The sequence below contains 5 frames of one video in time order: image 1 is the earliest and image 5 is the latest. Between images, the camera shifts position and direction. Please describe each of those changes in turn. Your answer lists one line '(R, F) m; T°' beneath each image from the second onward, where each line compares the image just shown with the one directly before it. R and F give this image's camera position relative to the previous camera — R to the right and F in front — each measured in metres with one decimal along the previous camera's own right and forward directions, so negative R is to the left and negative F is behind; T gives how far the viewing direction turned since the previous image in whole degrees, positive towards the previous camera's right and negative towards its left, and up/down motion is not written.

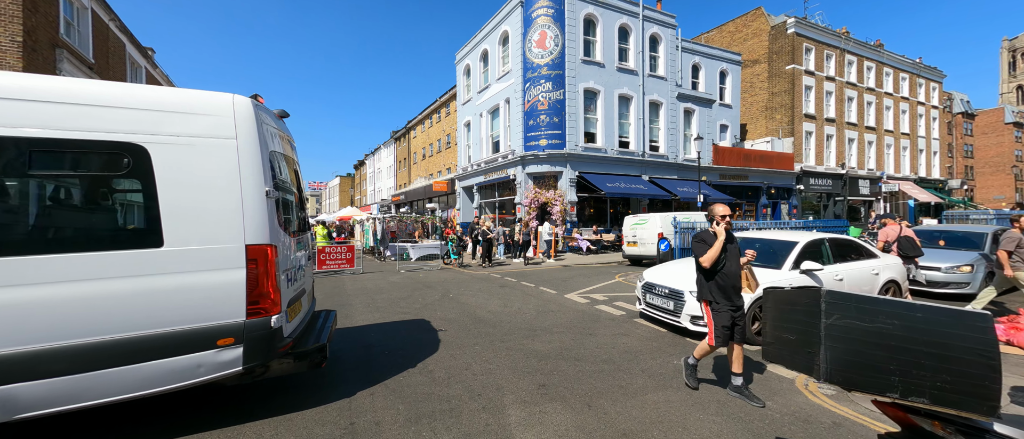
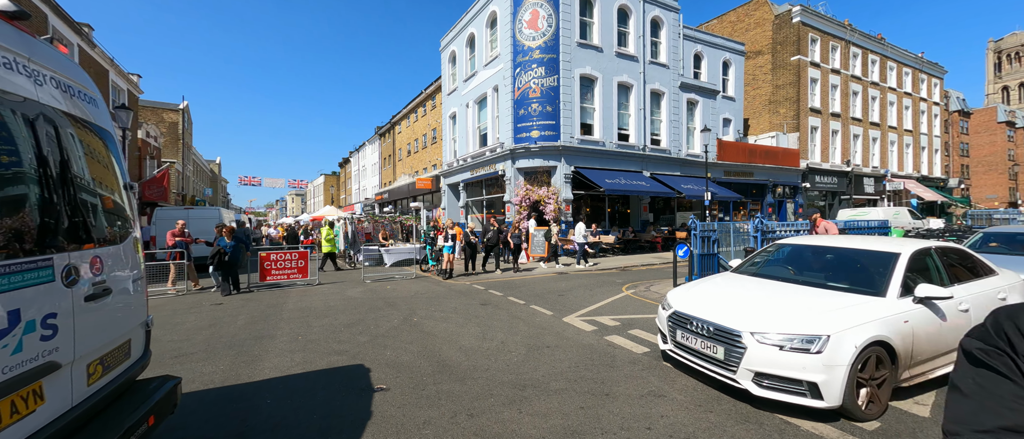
(+0.2, +1.9) m; +1°
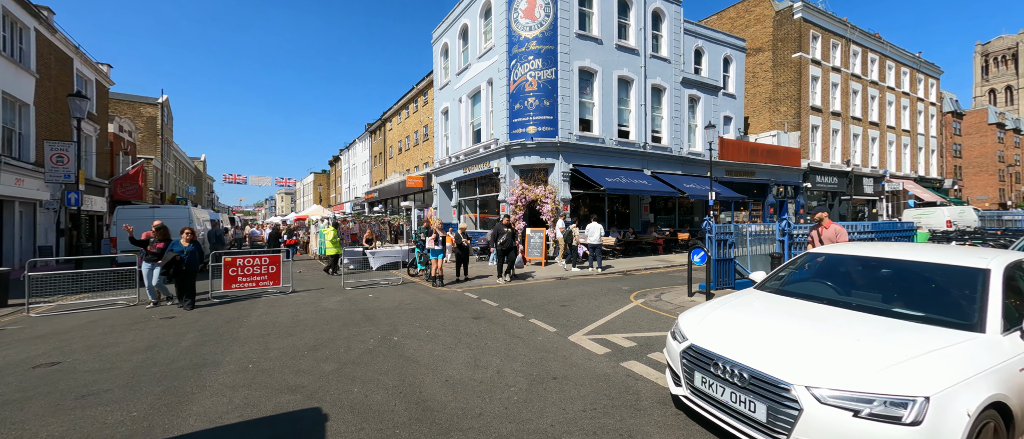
(-0.1, +0.9) m; +1°
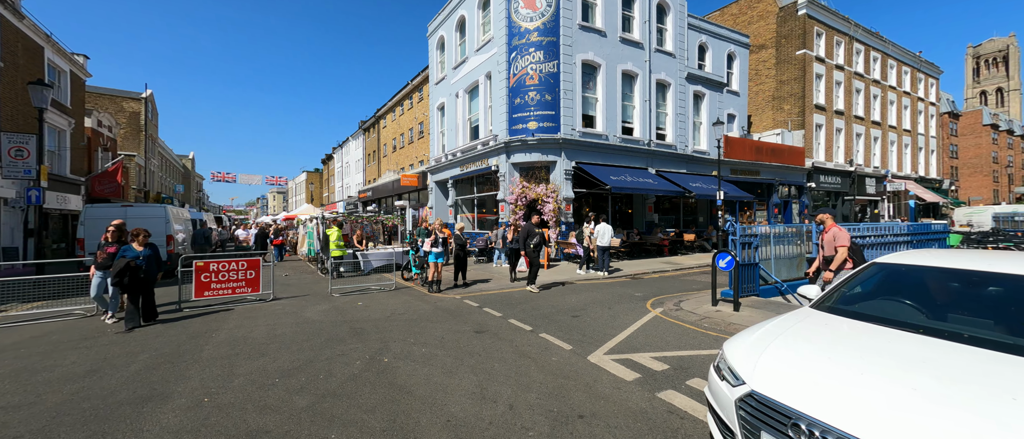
(-0.2, +0.8) m; +1°
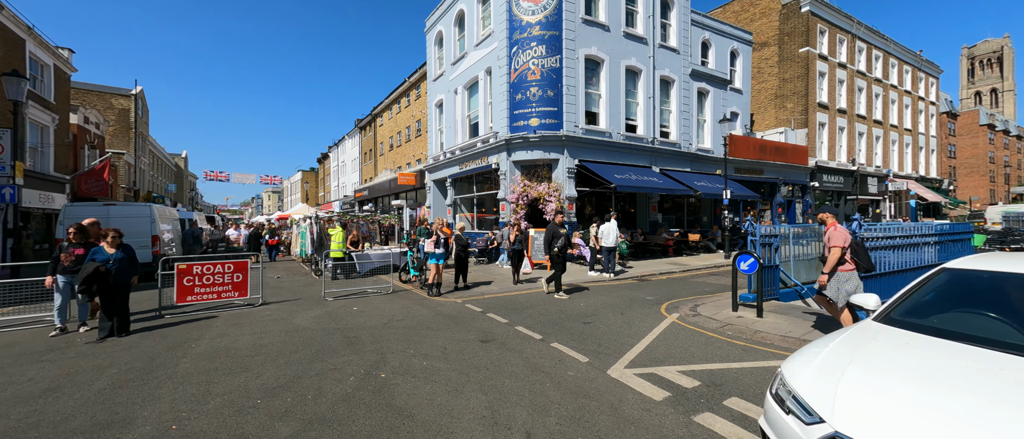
(-0.2, +0.5) m; 0°
